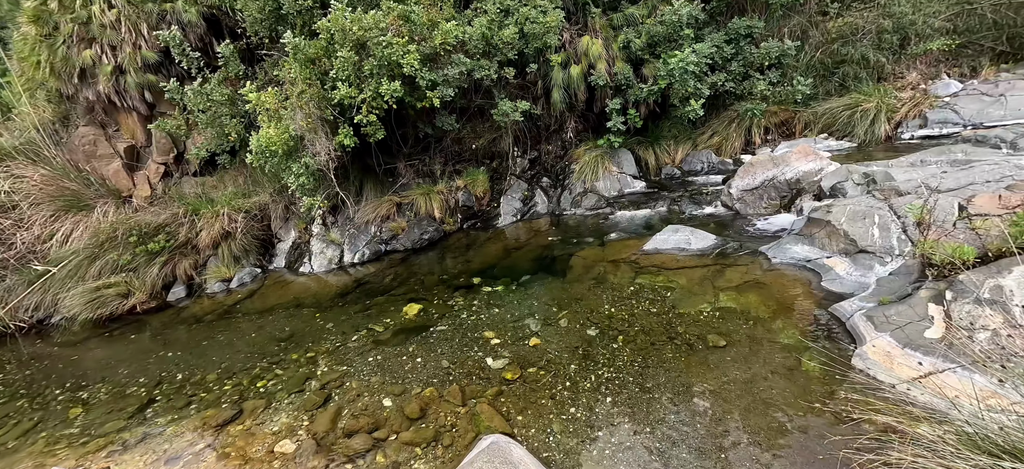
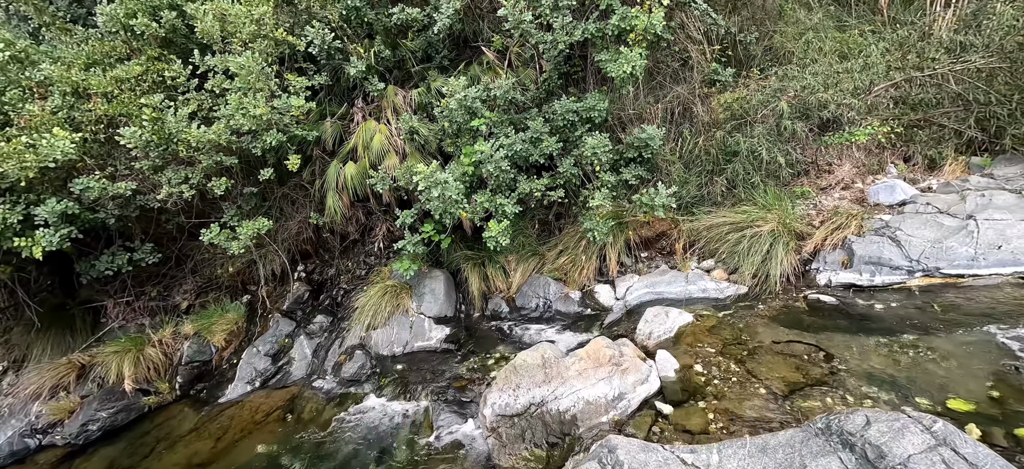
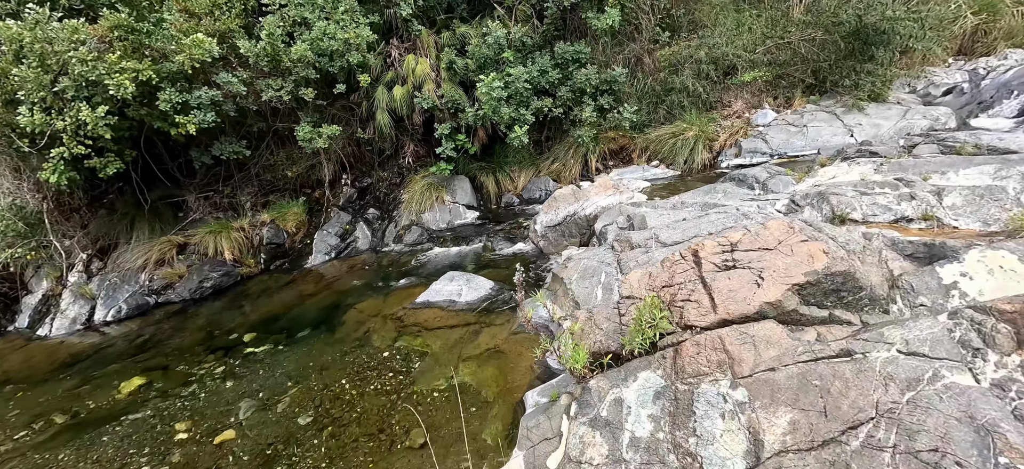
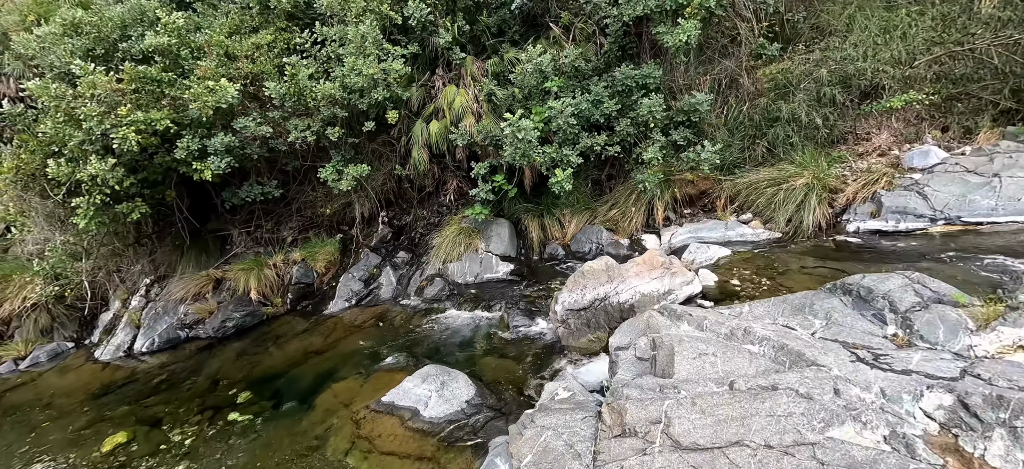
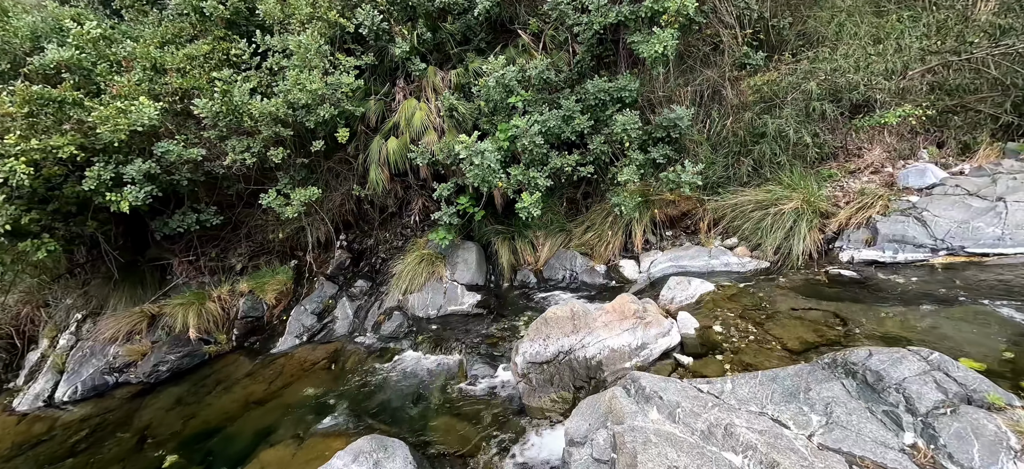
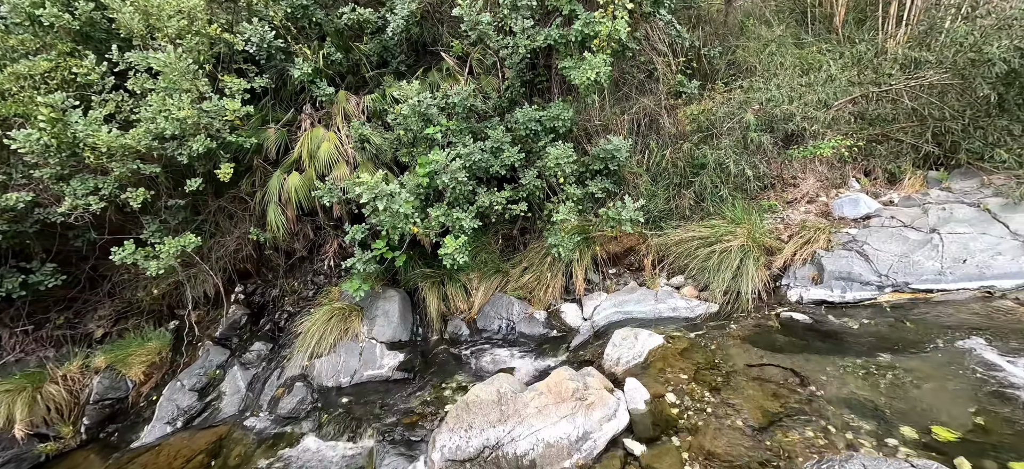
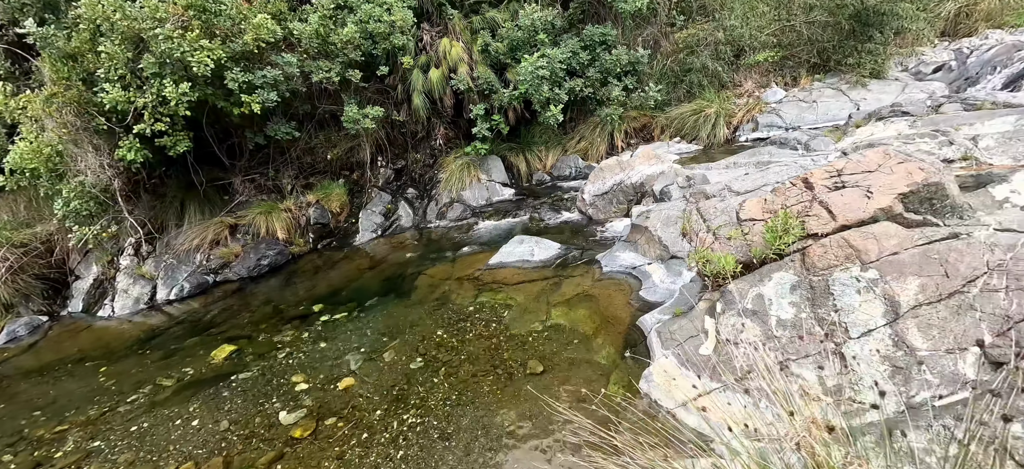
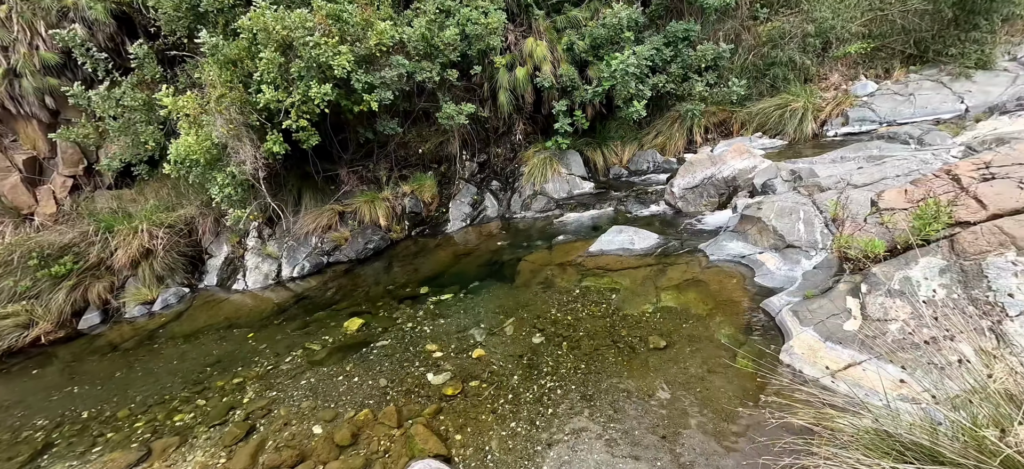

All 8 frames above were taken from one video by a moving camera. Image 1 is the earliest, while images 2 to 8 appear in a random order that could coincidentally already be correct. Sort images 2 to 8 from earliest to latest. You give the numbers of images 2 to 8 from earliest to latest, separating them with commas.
8, 7, 3, 4, 5, 2, 6
